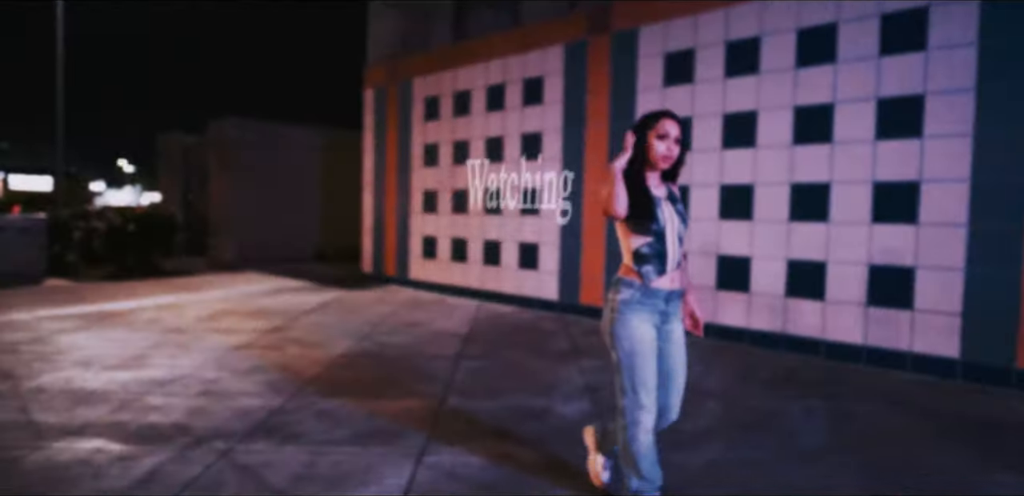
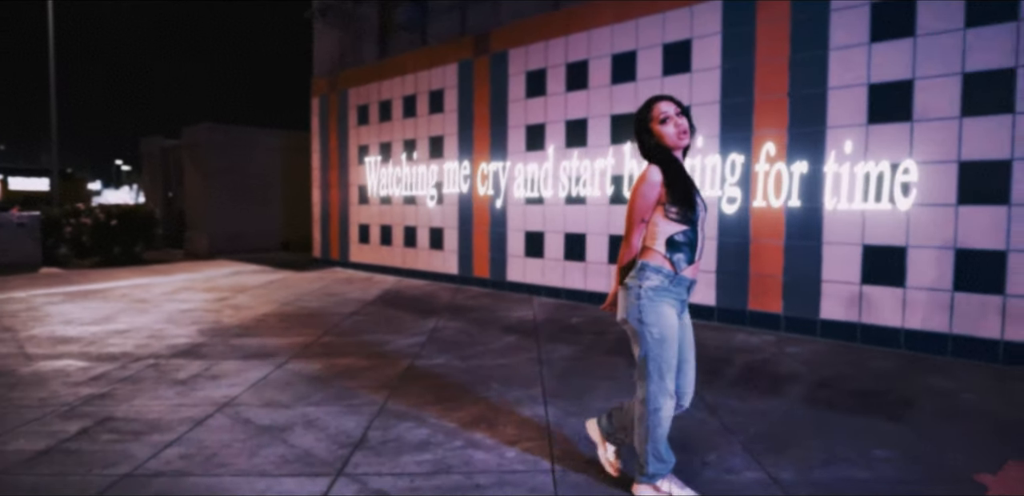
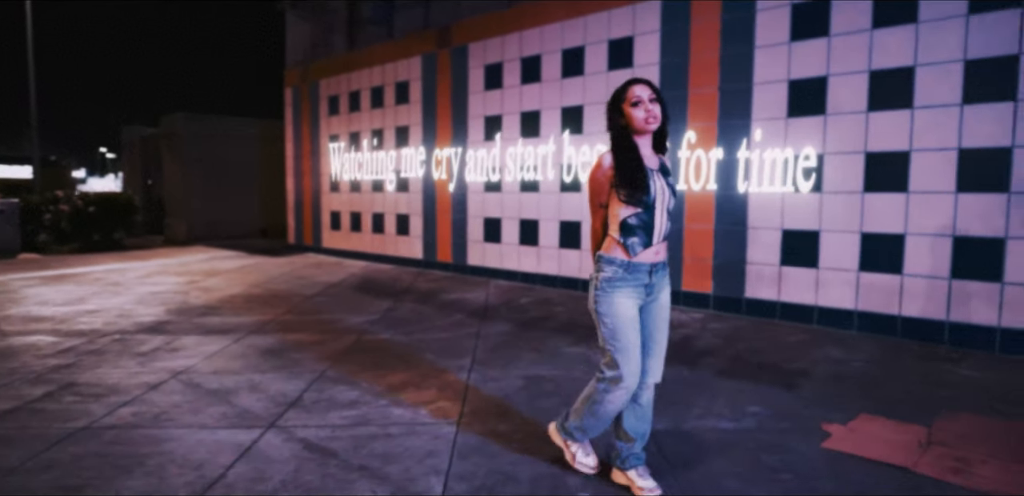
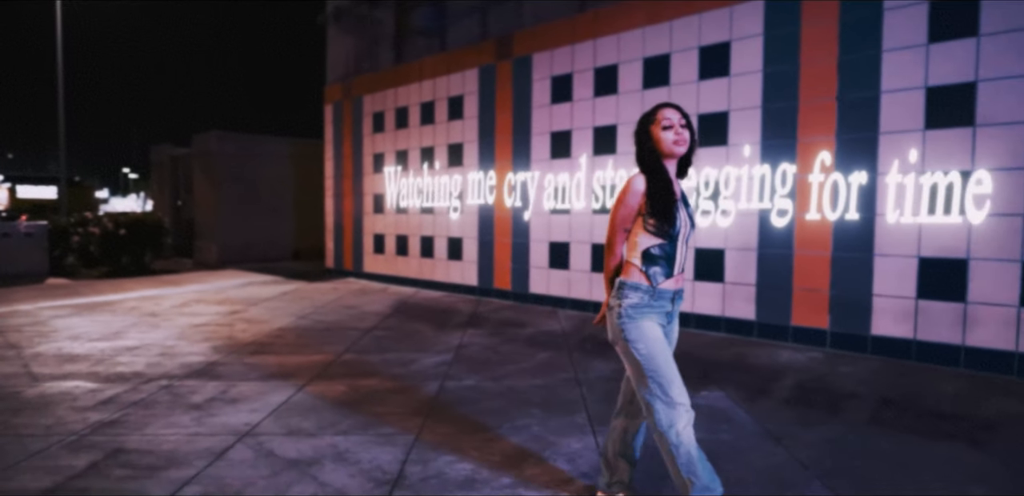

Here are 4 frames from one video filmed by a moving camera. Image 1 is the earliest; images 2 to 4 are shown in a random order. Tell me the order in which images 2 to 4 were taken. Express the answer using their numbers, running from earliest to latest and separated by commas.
4, 2, 3
